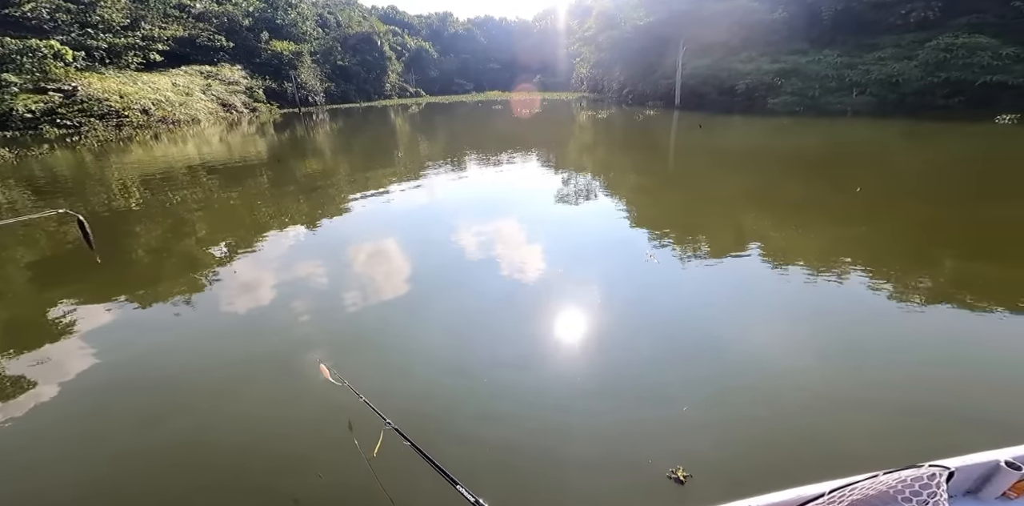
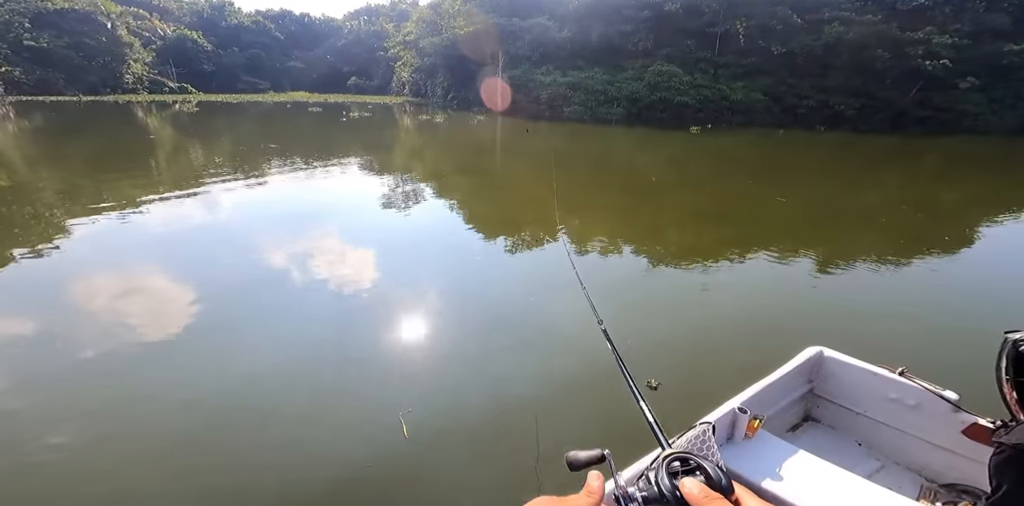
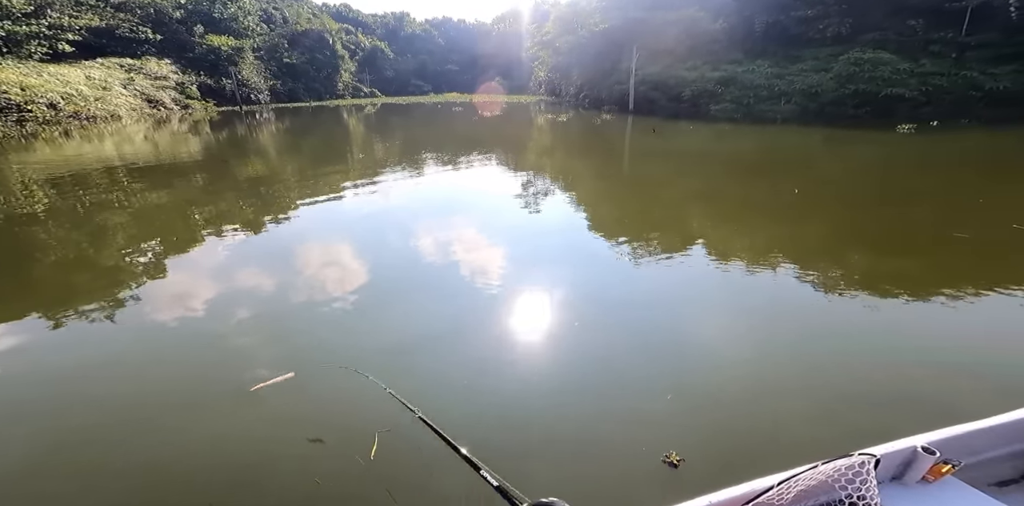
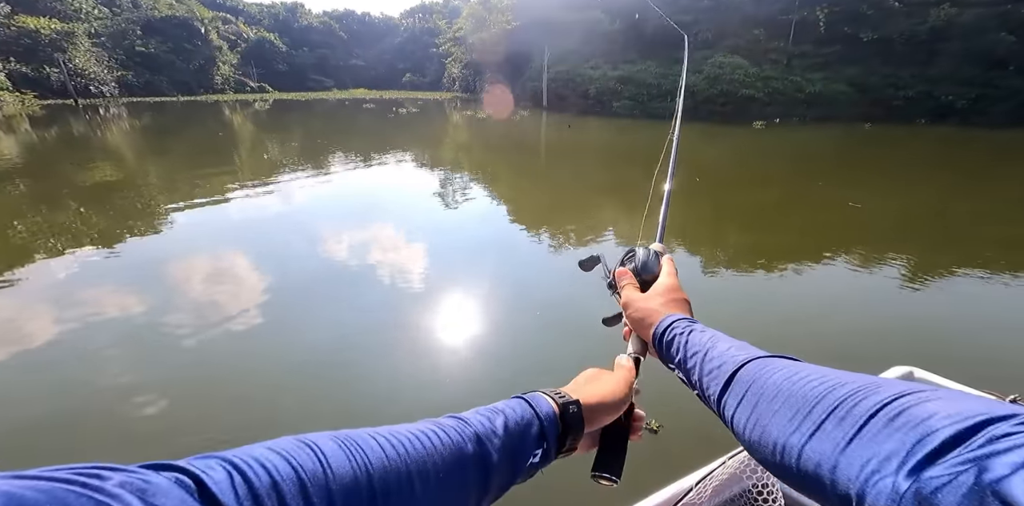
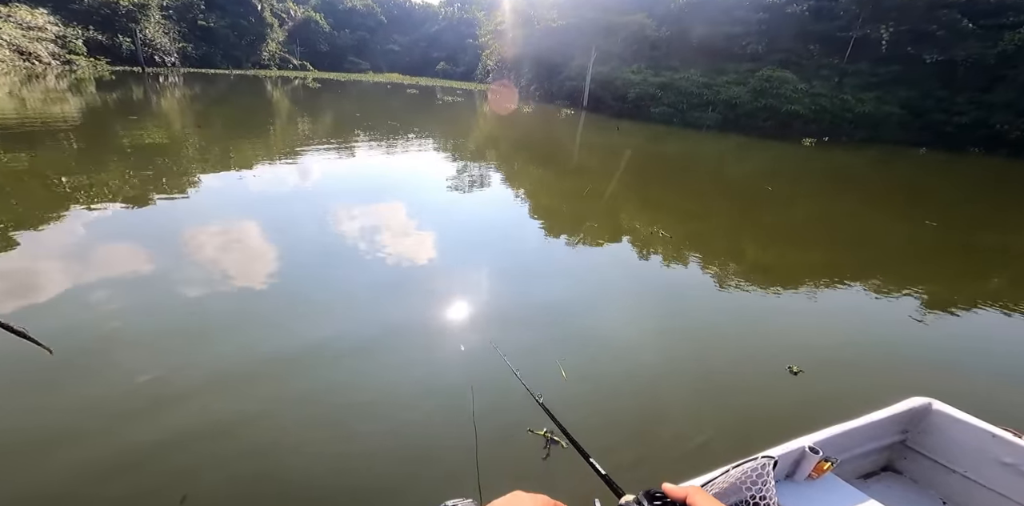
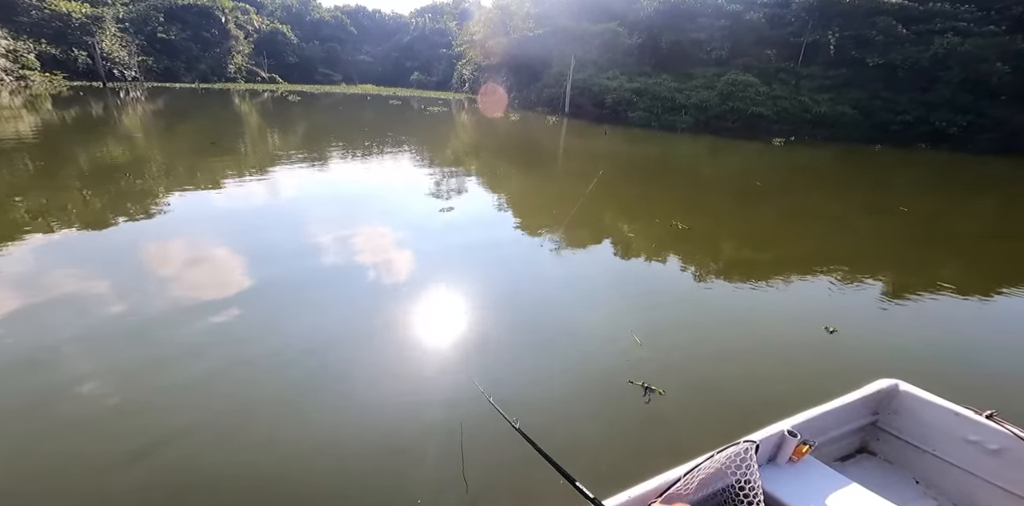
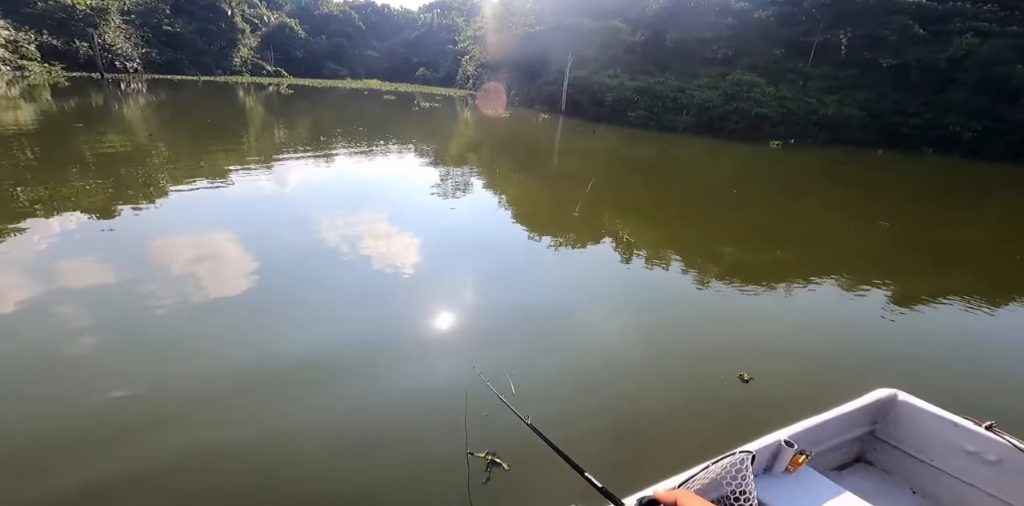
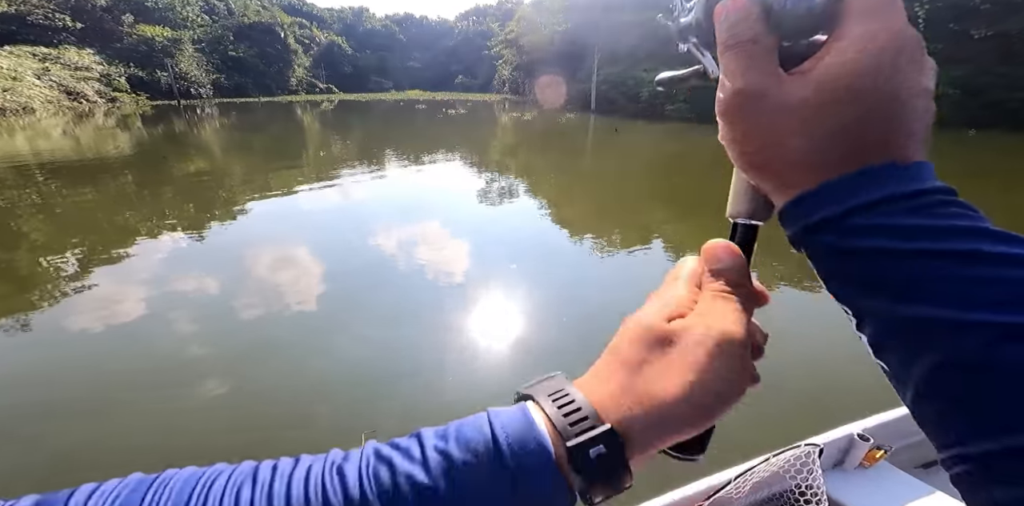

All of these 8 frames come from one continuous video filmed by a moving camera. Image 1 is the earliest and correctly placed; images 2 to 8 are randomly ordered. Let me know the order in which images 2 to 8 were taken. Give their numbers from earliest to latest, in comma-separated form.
3, 8, 4, 2, 7, 5, 6
